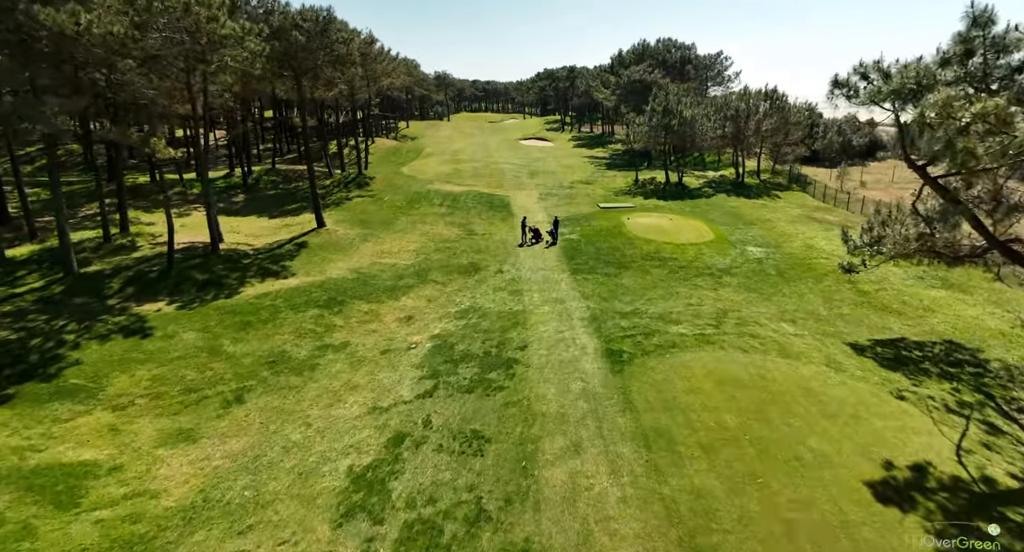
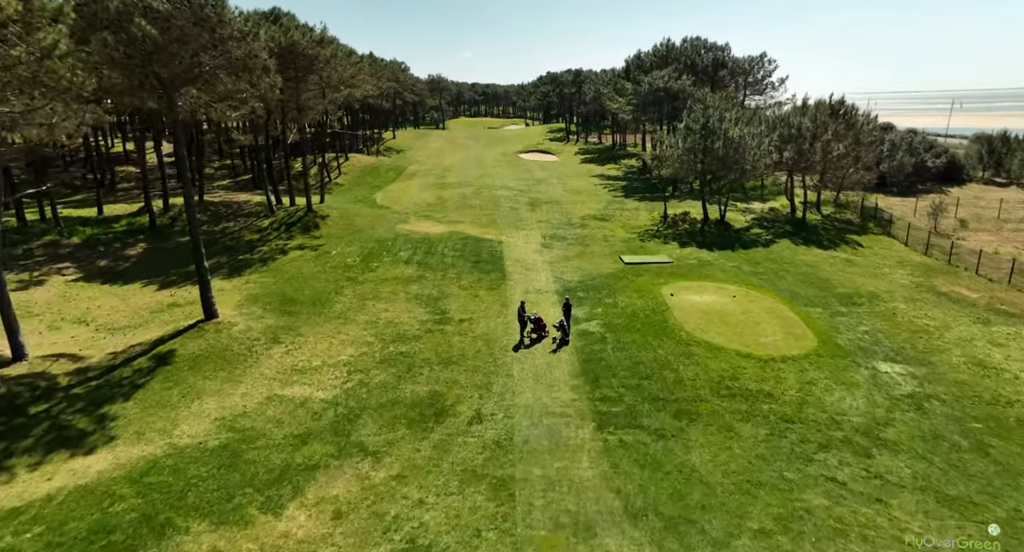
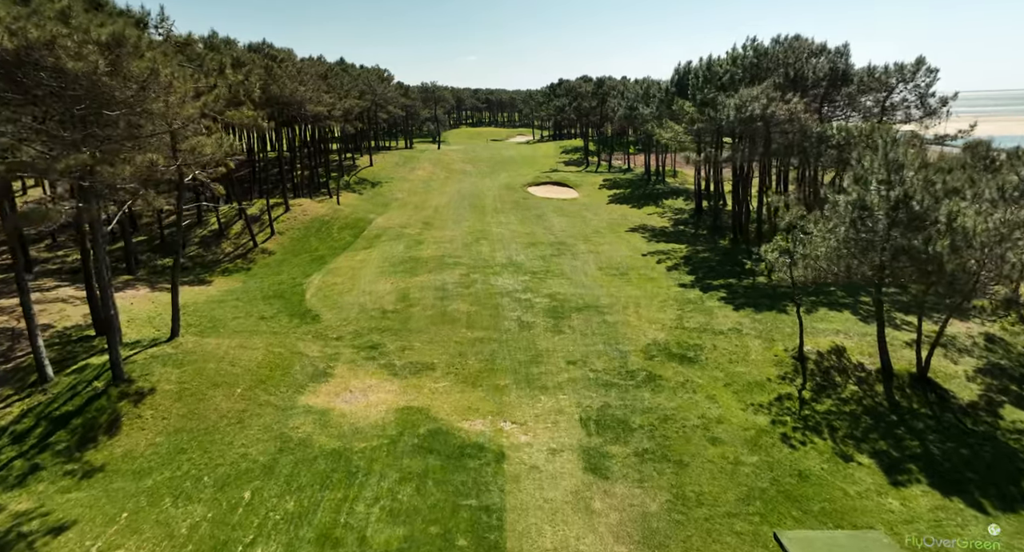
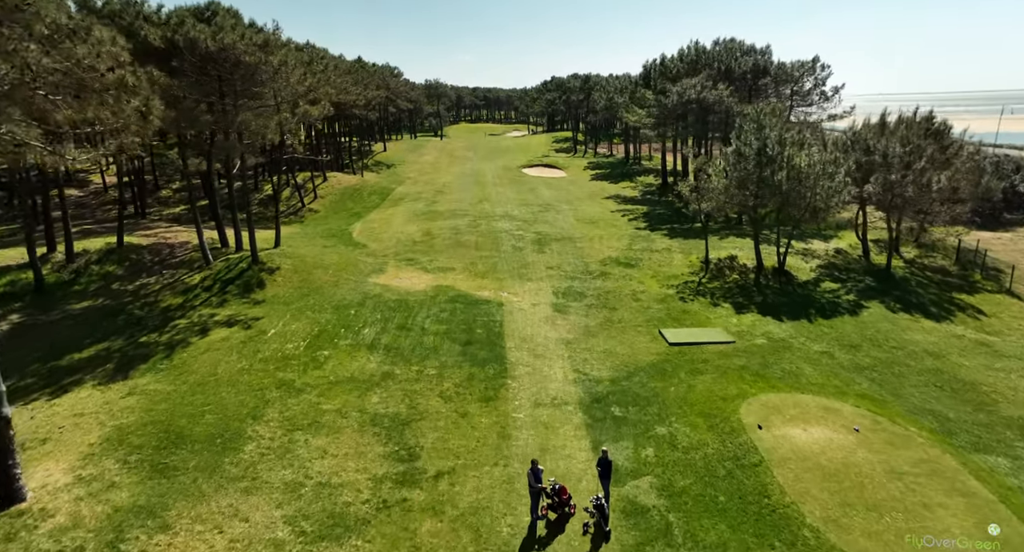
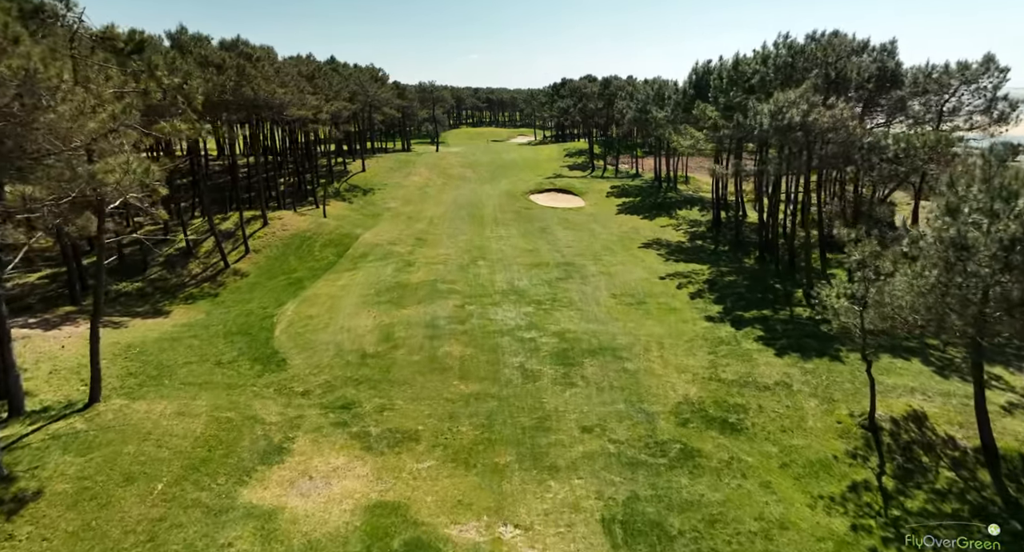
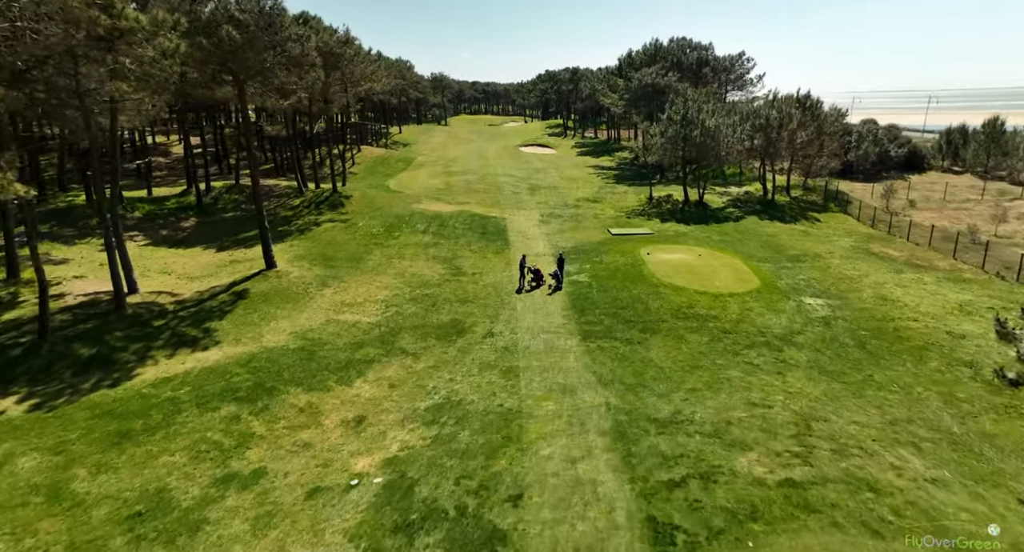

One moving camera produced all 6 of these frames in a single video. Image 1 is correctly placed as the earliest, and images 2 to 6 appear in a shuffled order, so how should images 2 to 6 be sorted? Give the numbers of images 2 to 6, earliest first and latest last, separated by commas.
6, 2, 4, 3, 5
